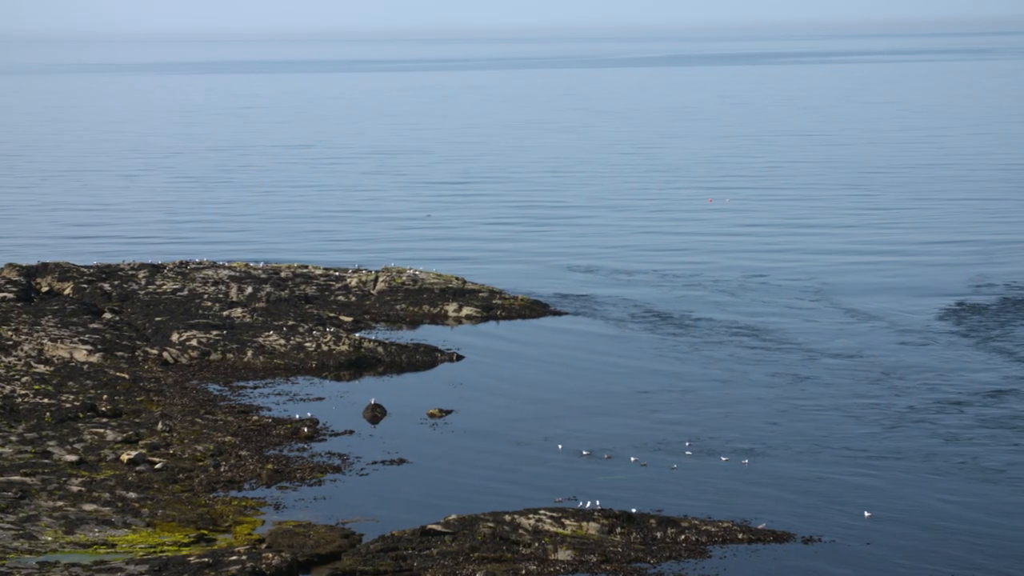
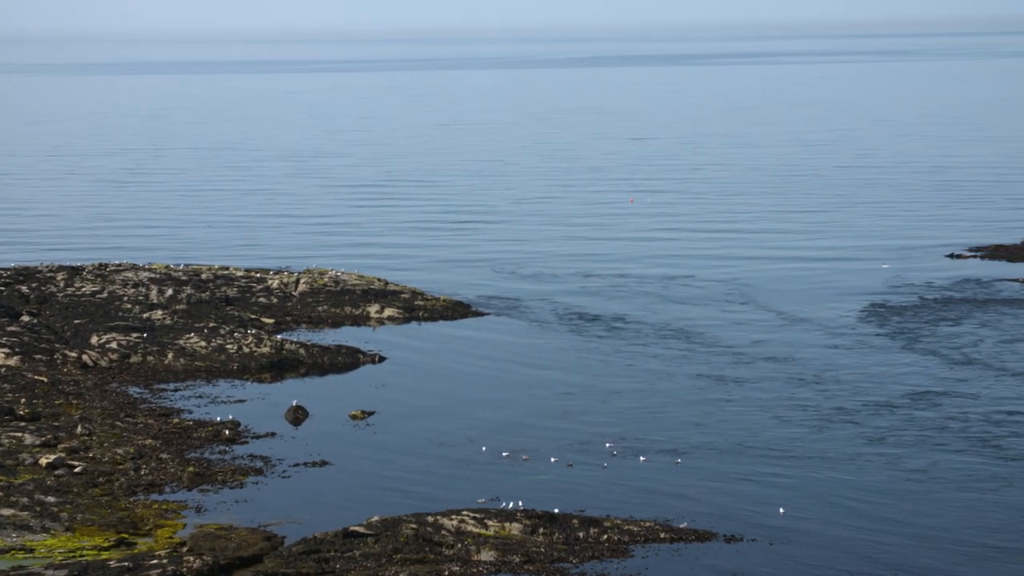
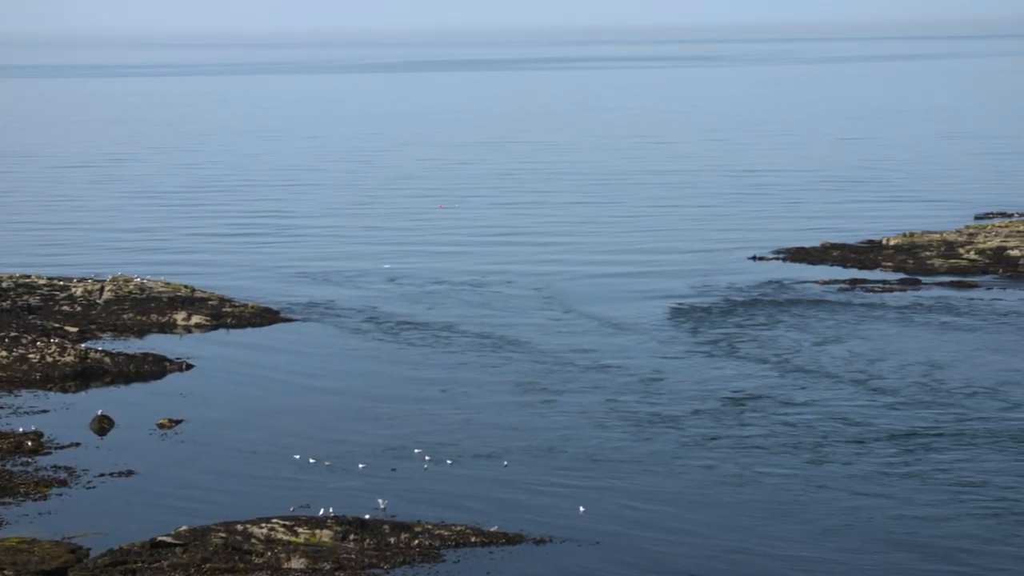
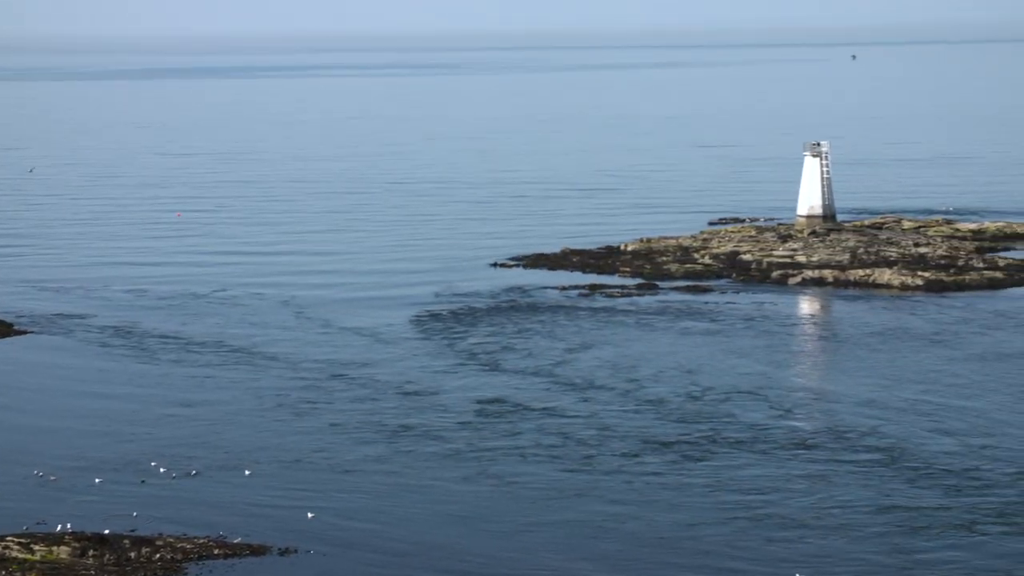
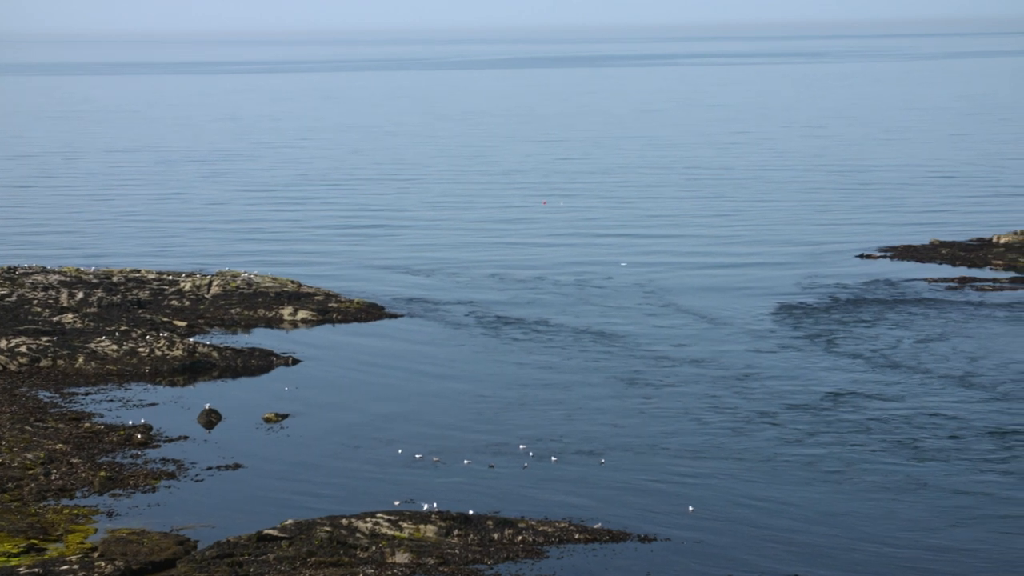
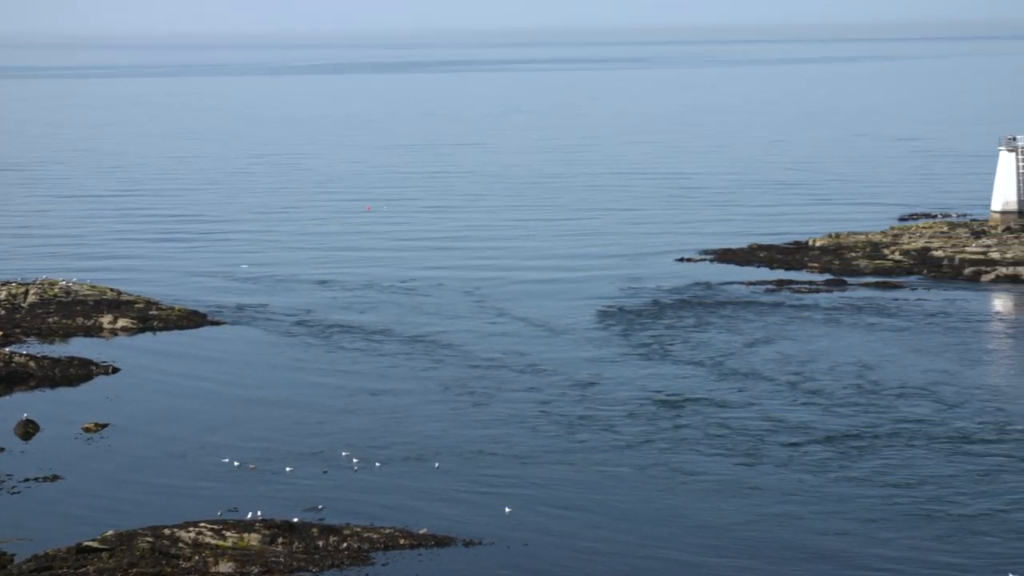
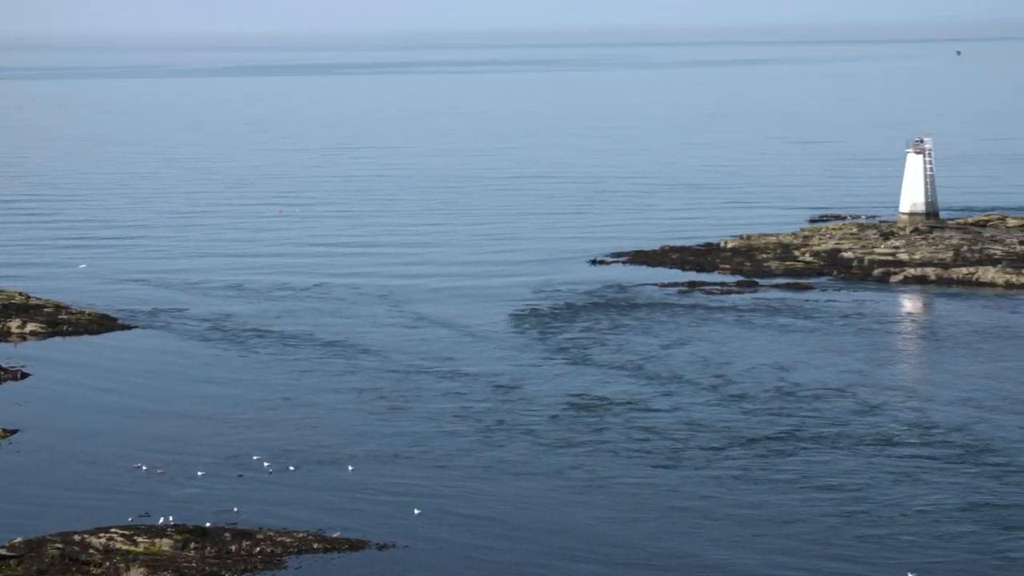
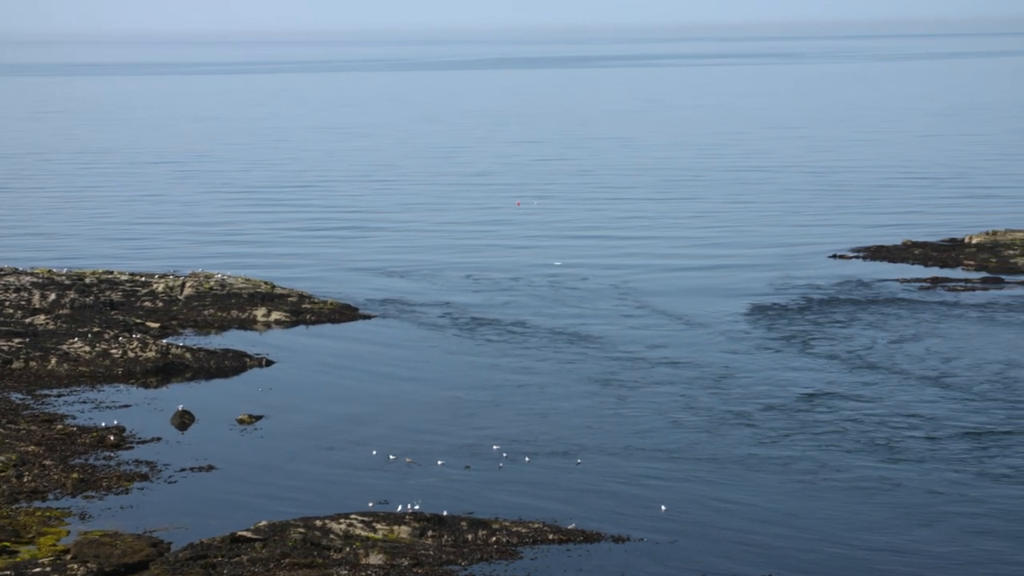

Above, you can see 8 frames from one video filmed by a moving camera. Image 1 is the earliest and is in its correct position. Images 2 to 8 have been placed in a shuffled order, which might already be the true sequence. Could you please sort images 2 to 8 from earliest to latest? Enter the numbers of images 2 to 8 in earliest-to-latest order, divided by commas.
2, 5, 8, 3, 6, 7, 4
